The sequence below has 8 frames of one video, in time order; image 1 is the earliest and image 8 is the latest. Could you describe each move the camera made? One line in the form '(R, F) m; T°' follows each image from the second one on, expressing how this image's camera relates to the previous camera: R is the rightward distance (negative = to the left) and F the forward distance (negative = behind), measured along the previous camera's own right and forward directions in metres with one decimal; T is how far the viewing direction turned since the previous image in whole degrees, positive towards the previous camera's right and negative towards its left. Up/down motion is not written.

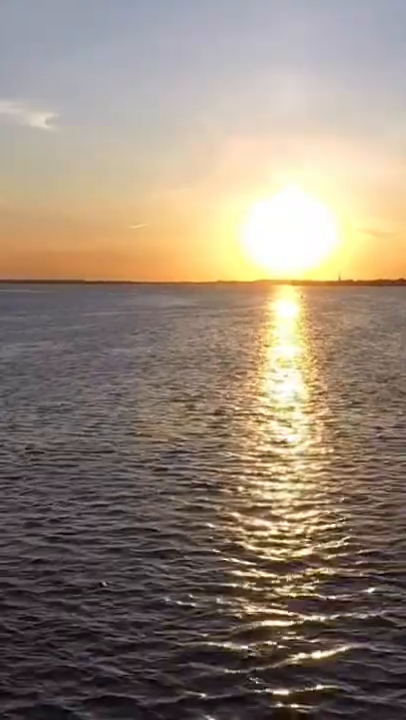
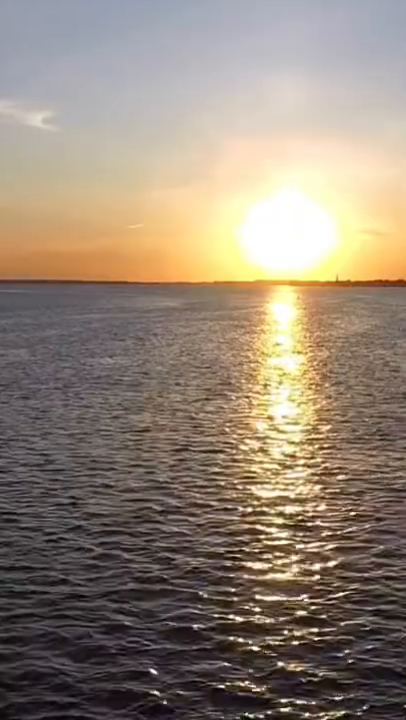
(+0.3, +2.6) m; 0°
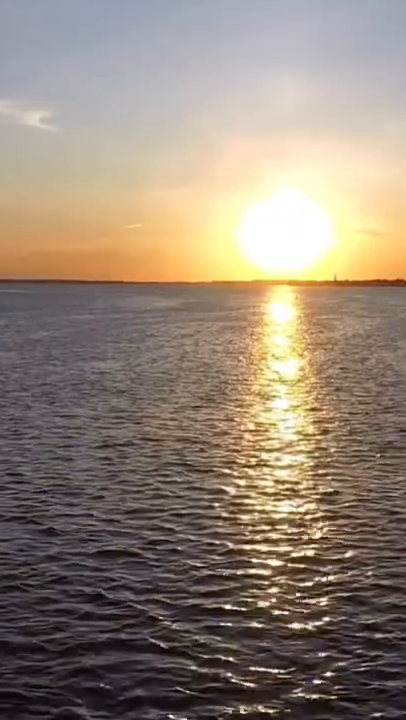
(0.0, +1.1) m; 0°
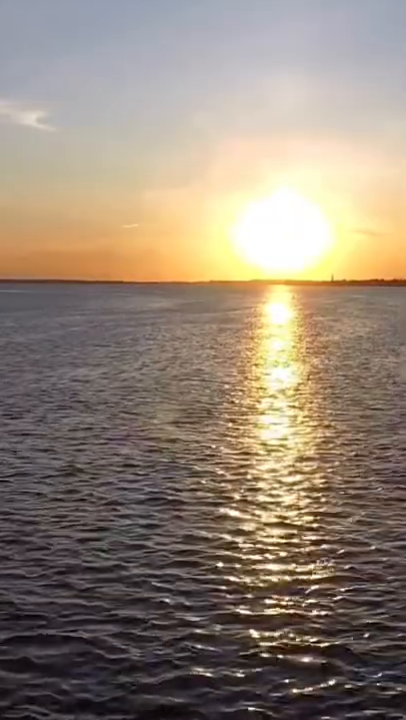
(+0.1, +2.0) m; 0°
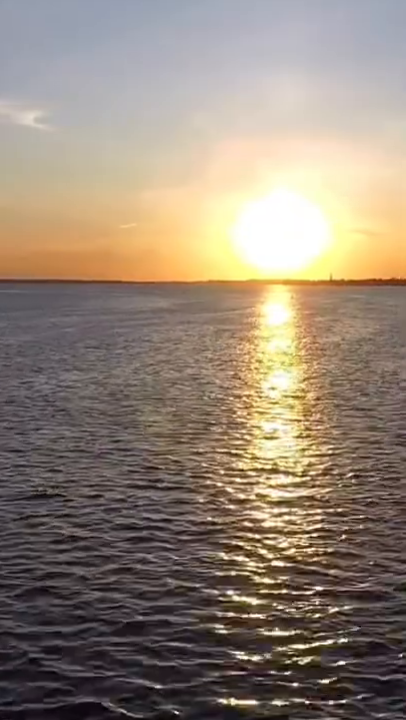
(+0.2, +1.2) m; 0°
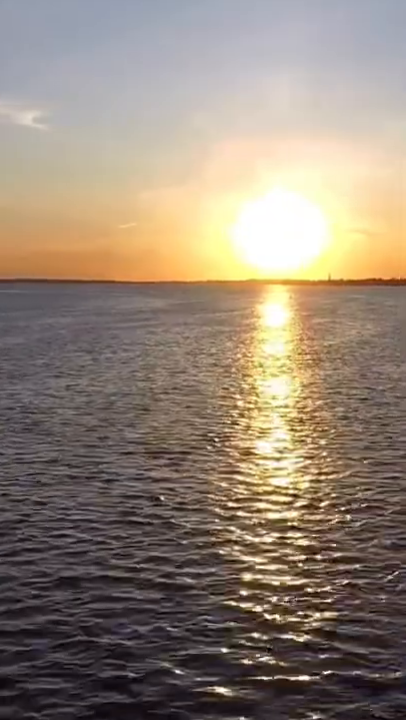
(-0.7, -6.0) m; 0°
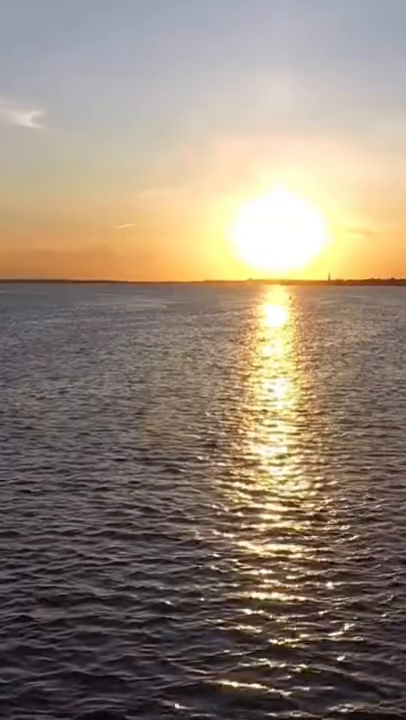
(-1.0, -0.7) m; 0°
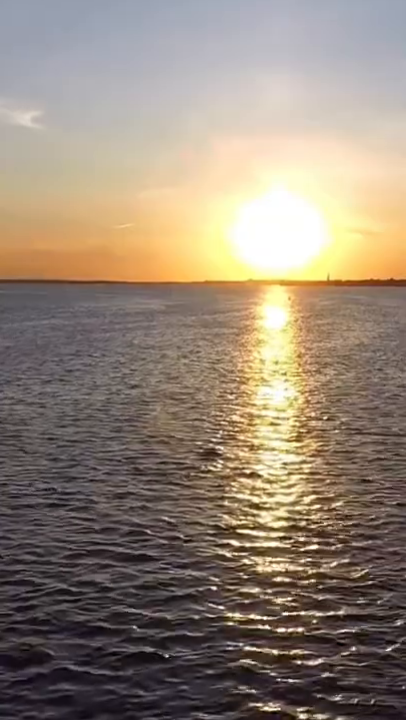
(+0.4, +1.9) m; 0°
